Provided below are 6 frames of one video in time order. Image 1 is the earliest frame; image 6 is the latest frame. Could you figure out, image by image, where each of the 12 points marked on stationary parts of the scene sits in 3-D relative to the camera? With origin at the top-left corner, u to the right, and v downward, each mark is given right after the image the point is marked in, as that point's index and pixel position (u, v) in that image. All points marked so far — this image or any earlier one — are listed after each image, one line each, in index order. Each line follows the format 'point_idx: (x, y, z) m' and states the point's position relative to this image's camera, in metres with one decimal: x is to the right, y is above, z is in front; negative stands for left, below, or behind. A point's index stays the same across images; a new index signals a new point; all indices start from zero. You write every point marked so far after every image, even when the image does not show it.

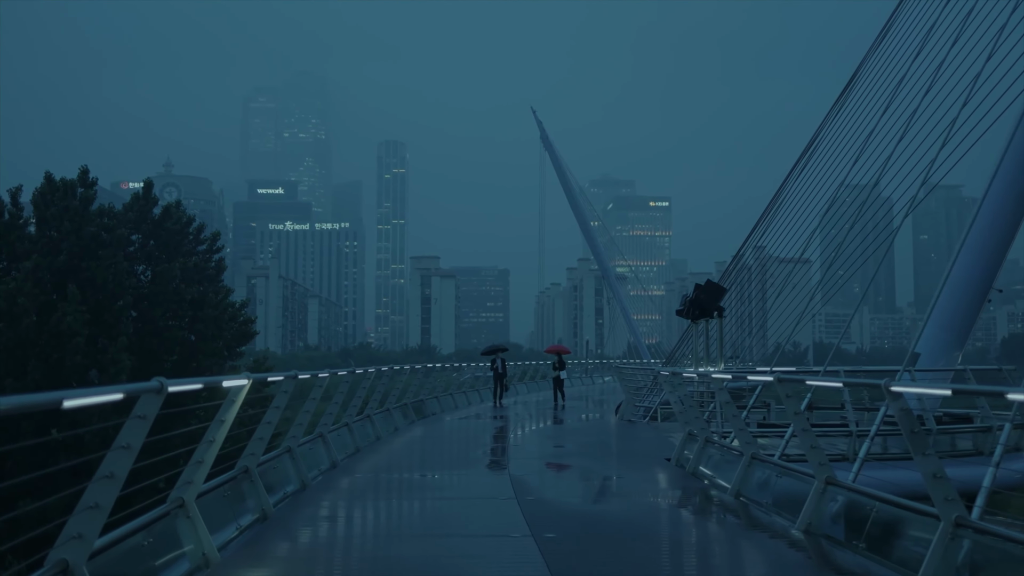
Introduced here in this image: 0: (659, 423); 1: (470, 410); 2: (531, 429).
0: (+2.3, -2.0, +14.6) m
1: (-0.8, -2.6, +19.9) m
2: (+0.3, -2.1, +14.3) m
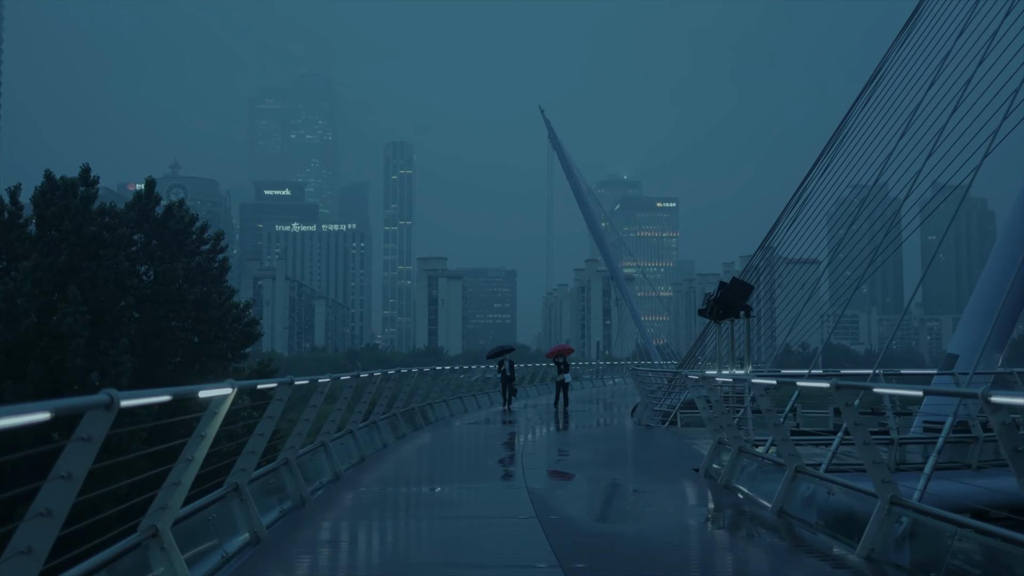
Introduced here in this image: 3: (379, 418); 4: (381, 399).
0: (+2.5, -2.0, +14.0) m
1: (-0.6, -2.6, +19.4) m
2: (+0.4, -2.1, +13.7) m
3: (-1.5, -1.5, +11.2) m
4: (-1.5, -1.3, +11.4) m
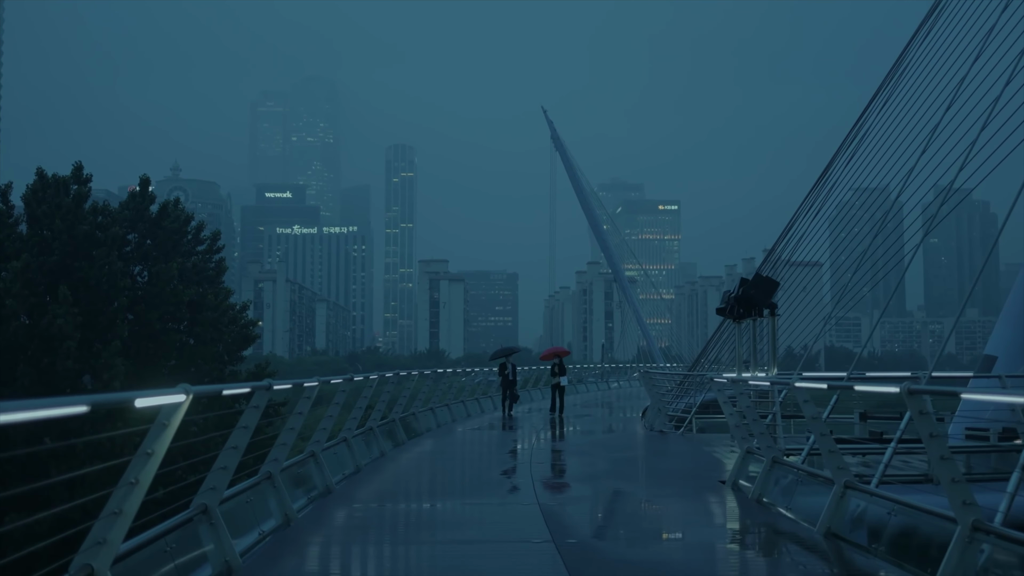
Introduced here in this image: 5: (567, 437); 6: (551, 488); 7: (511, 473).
0: (+2.5, -2.0, +13.4) m
1: (-0.5, -2.6, +18.7) m
2: (+0.5, -2.1, +13.1) m
3: (-1.5, -1.5, +10.5) m
4: (-1.5, -1.2, +10.7) m
5: (+0.8, -2.2, +13.9) m
6: (+0.3, -1.7, +8.1) m
7: (0.0, -1.7, +8.9) m
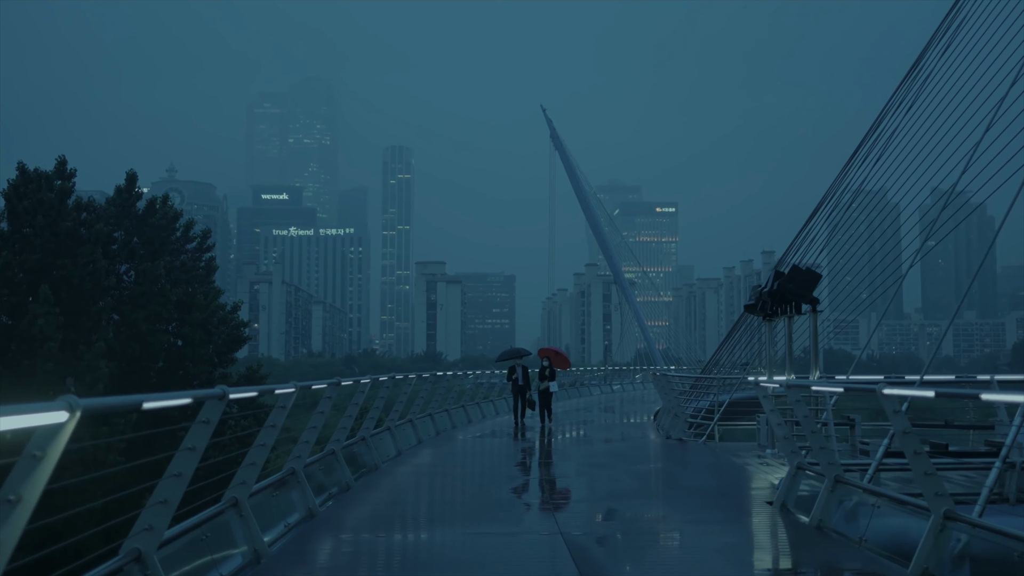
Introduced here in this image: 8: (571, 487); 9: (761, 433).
0: (+2.6, -2.0, +12.4) m
1: (-0.5, -2.5, +17.8) m
2: (+0.6, -2.0, +12.1) m
3: (-1.4, -1.4, +9.5) m
4: (-1.4, -1.2, +9.7) m
5: (+0.9, -2.1, +12.9) m
6: (+0.4, -1.7, +7.2) m
7: (+0.1, -1.7, +7.9) m
8: (+0.5, -1.8, +8.5) m
9: (+2.9, -1.7, +11.0) m
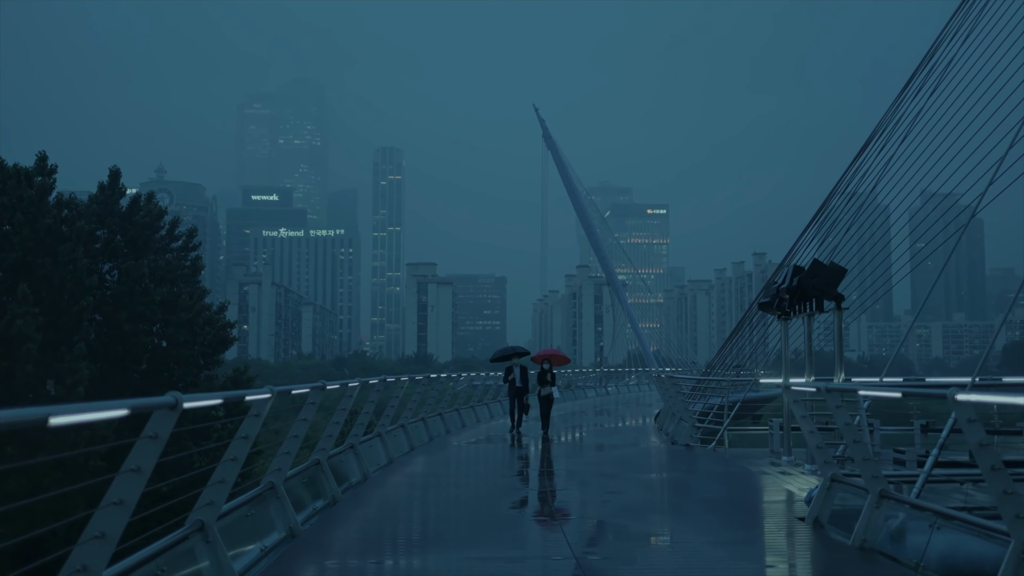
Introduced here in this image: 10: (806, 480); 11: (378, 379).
0: (+2.5, -1.9, +11.9) m
1: (-0.6, -2.5, +17.2) m
2: (+0.5, -2.0, +11.6) m
3: (-1.4, -1.4, +9.0) m
4: (-1.4, -1.2, +9.2) m
5: (+0.8, -2.1, +12.4) m
6: (+0.4, -1.6, +6.6) m
7: (+0.1, -1.6, +7.4) m
8: (+0.5, -1.7, +7.9) m
9: (+2.8, -1.6, +10.5) m
10: (+2.6, -1.7, +8.6) m
11: (-1.4, -0.9, +9.7) m
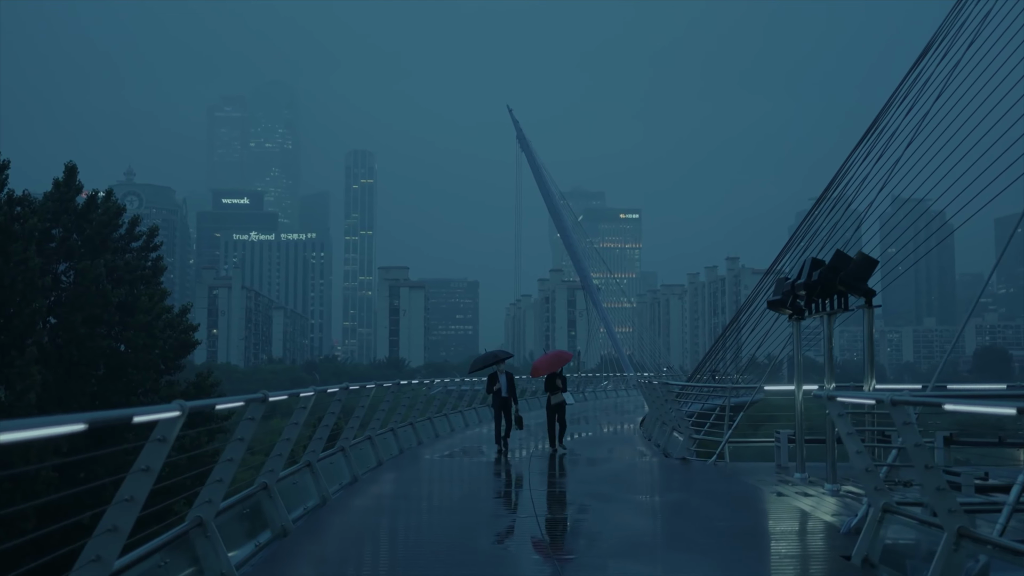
0: (+2.3, -1.9, +11.0) m
1: (-1.0, -2.5, +16.2) m
2: (+0.3, -2.0, +10.6) m
3: (-1.6, -1.4, +8.0) m
4: (-1.6, -1.1, +8.2) m
5: (+0.6, -2.1, +11.4) m
6: (+0.3, -1.6, +5.7) m
7: (0.0, -1.6, +6.4) m
8: (+0.4, -1.7, +7.0) m
9: (+2.6, -1.6, +9.6) m
10: (+2.5, -1.7, +7.7) m
11: (-1.6, -0.9, +8.8) m
